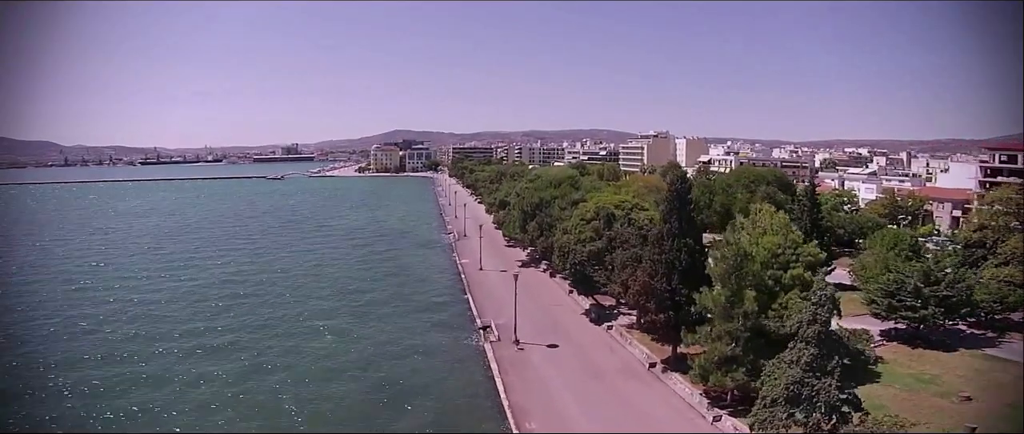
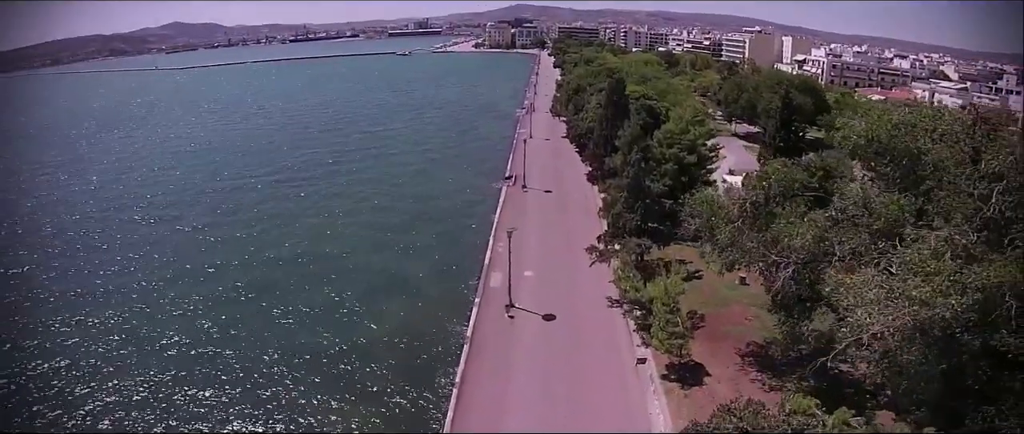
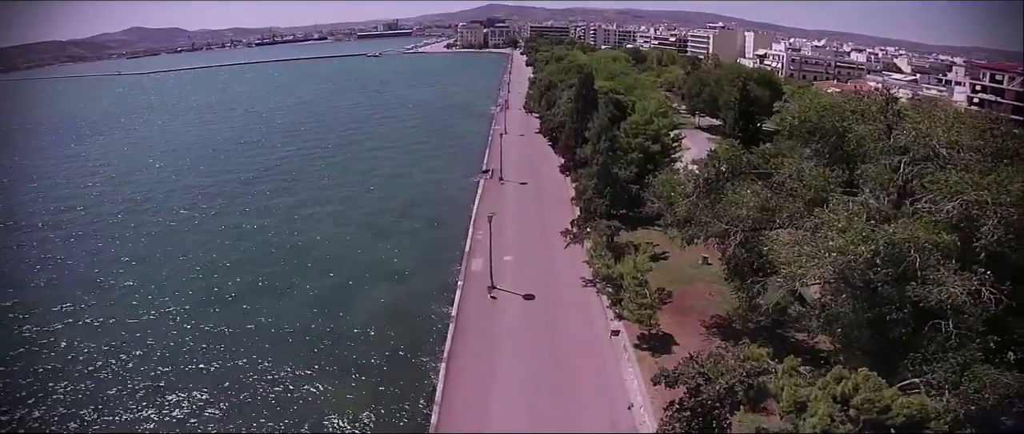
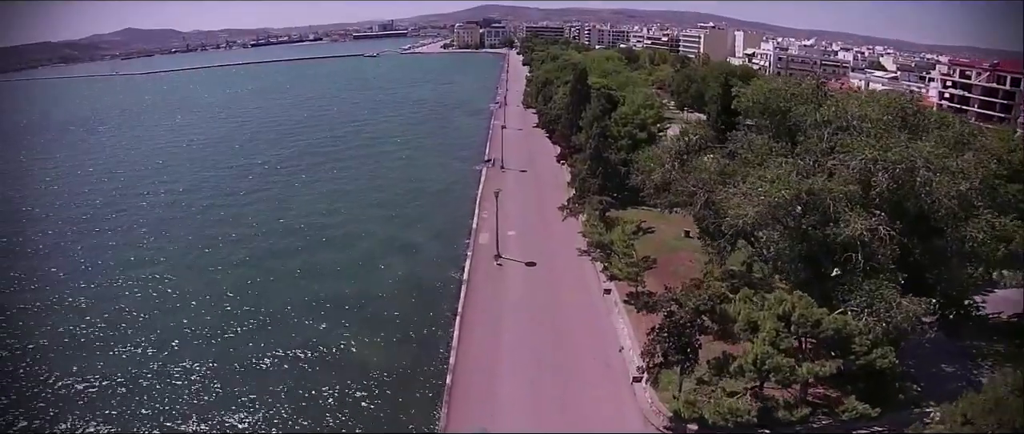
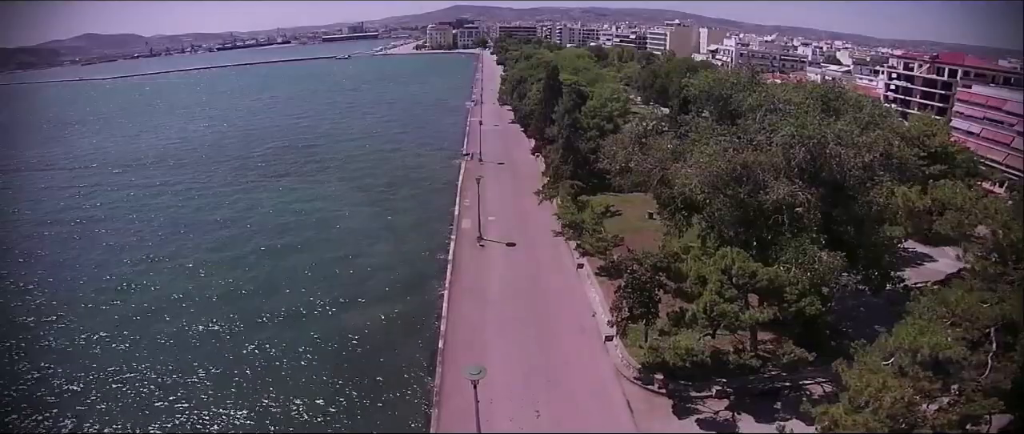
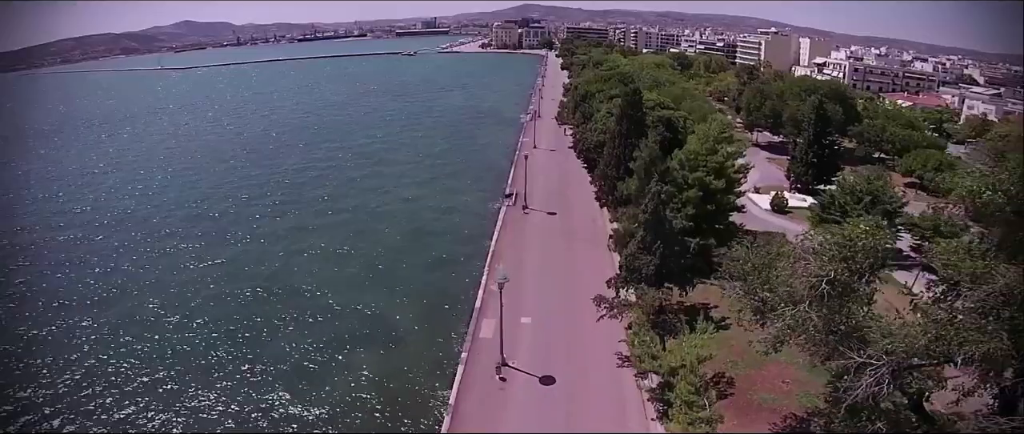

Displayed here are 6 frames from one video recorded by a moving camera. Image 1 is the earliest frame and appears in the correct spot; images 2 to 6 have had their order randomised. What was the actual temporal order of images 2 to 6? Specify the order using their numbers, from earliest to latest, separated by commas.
5, 4, 3, 2, 6
